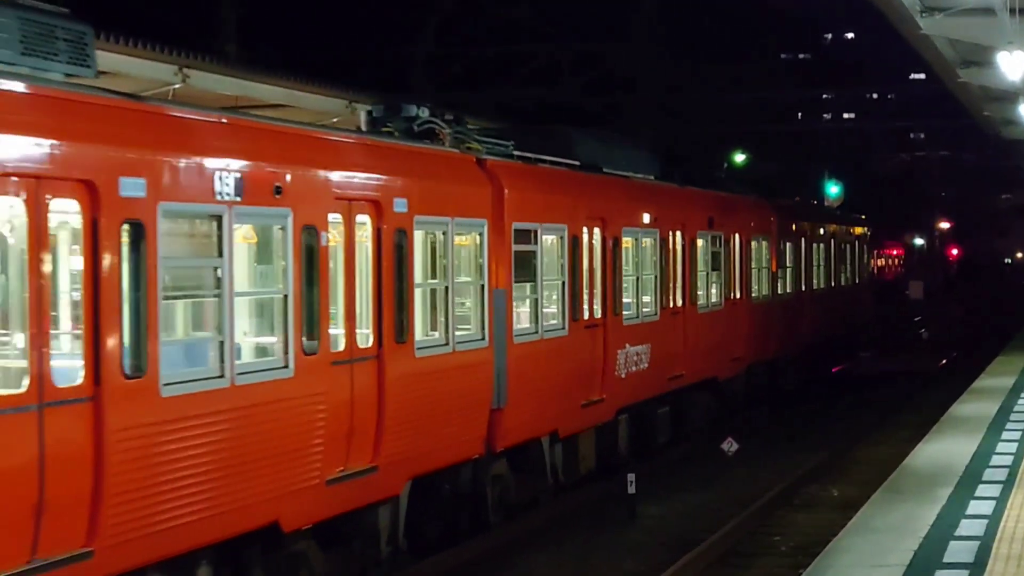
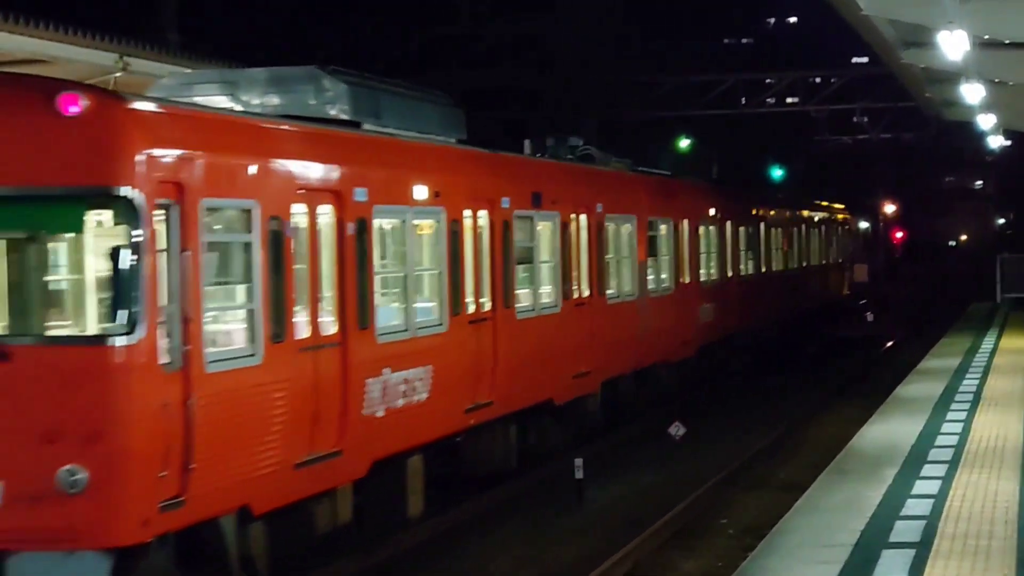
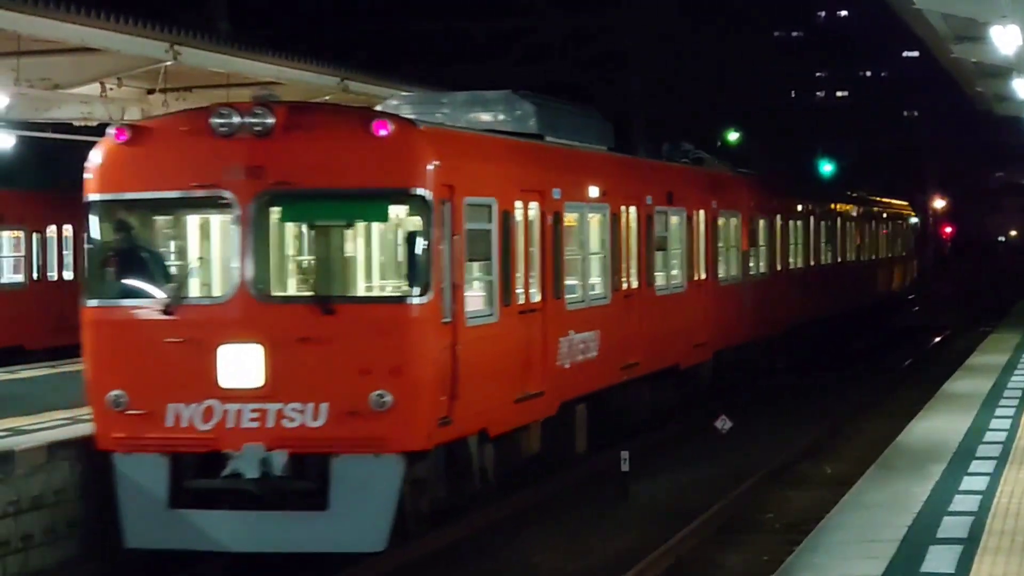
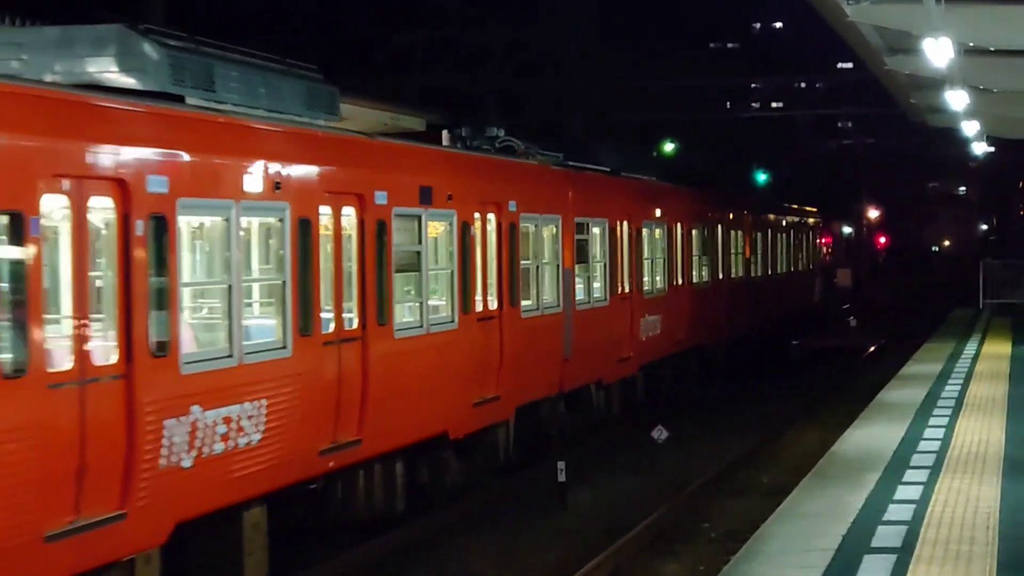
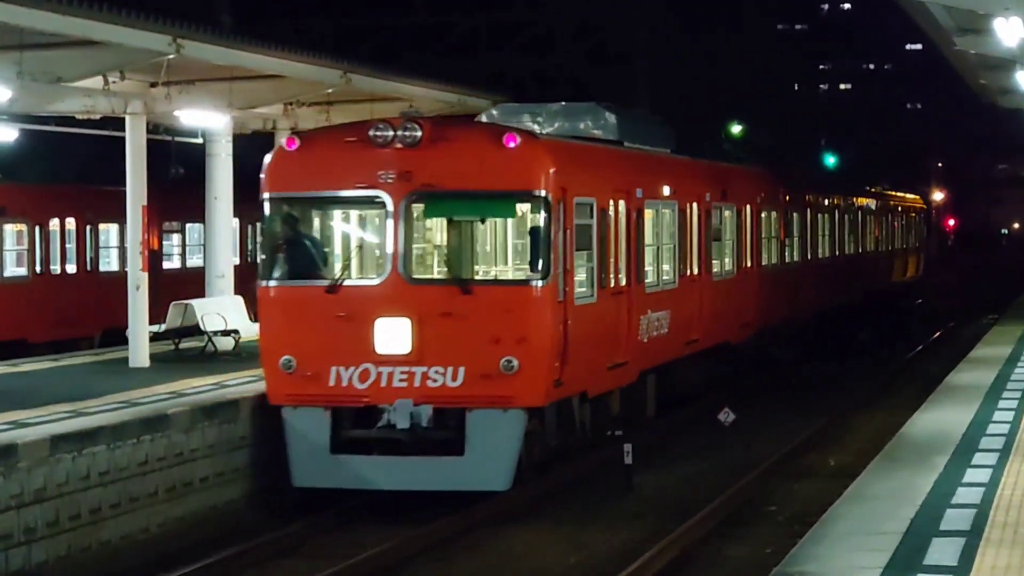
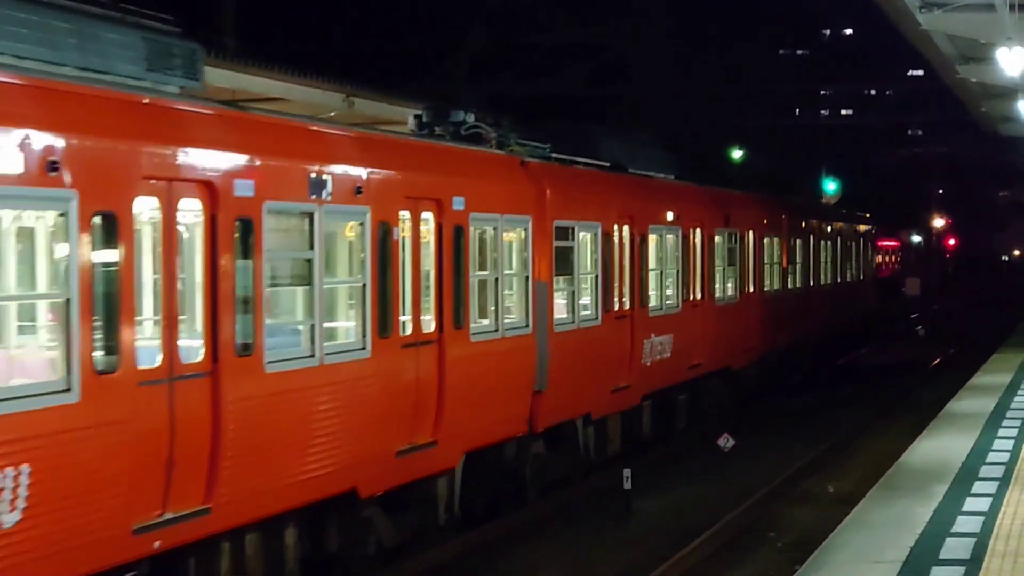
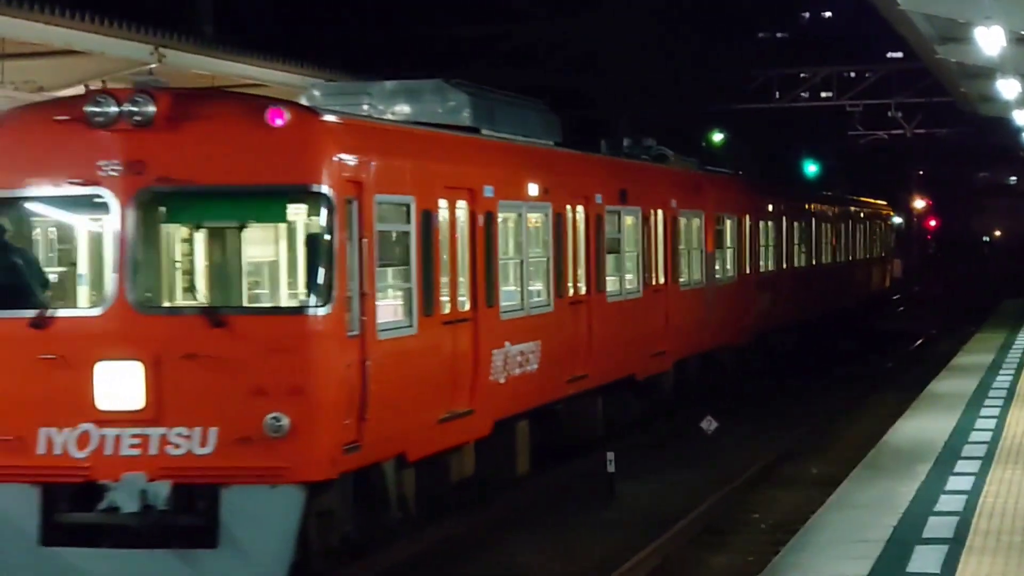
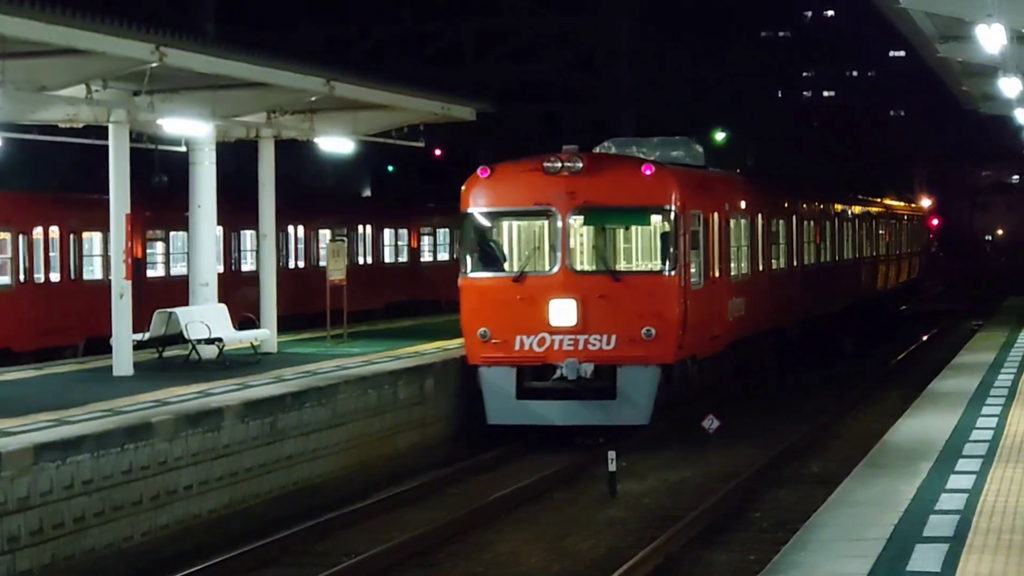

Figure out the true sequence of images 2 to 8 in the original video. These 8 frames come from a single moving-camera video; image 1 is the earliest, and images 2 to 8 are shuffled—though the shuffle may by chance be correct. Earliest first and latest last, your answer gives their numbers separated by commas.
6, 4, 2, 7, 3, 5, 8
